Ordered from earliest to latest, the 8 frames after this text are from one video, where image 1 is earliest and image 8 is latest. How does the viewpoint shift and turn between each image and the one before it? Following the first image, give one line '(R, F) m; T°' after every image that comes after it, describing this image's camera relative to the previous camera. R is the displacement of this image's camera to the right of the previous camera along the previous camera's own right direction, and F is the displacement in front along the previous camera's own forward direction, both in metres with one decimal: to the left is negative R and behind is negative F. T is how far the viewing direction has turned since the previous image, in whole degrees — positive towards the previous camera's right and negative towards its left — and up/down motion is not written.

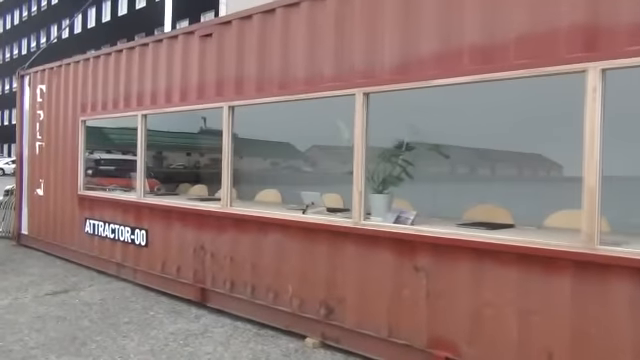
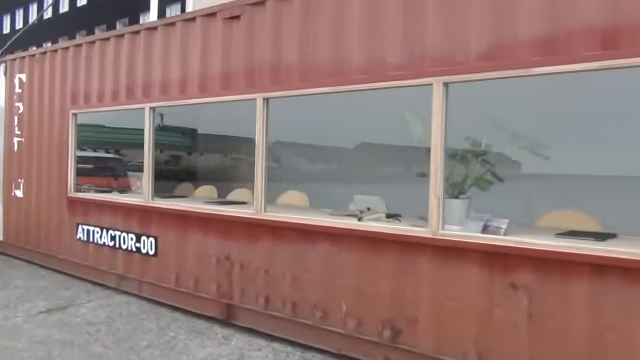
(-0.7, +0.6) m; +4°
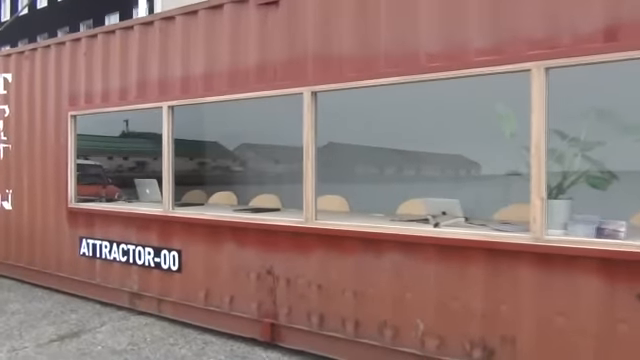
(-0.7, +0.5) m; +3°
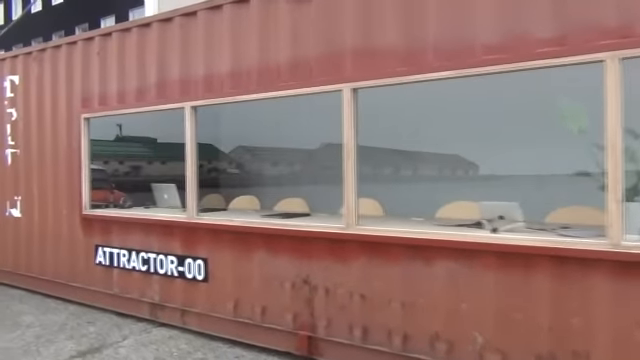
(-0.3, +0.3) m; 0°
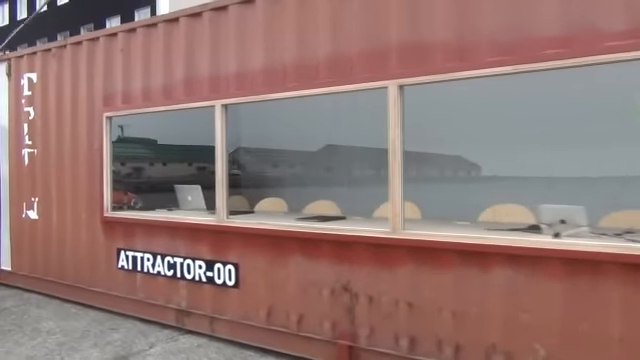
(-0.3, +0.2) m; 0°
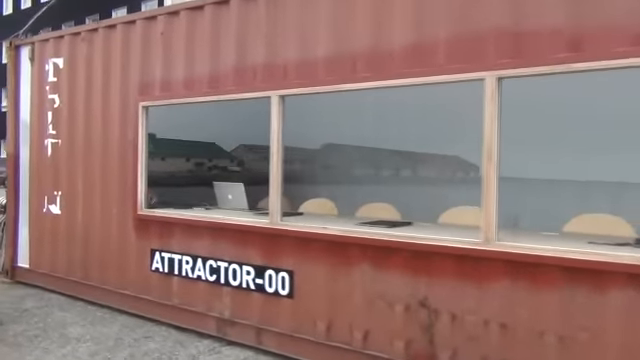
(-0.5, +0.4) m; 0°
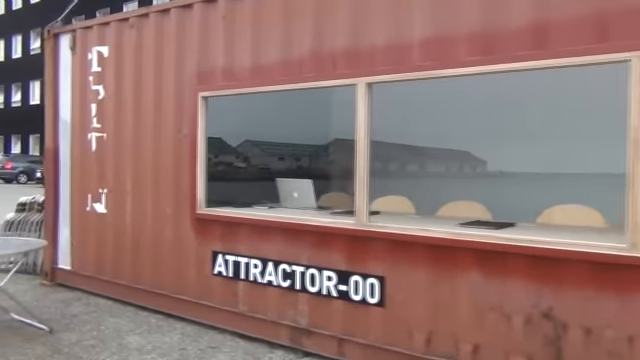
(-0.6, +0.4) m; 0°
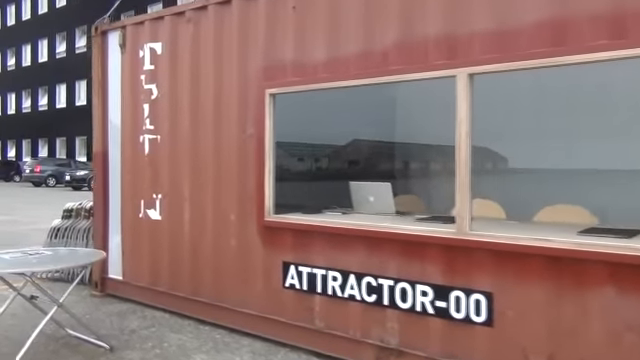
(-0.5, +0.4) m; -2°
